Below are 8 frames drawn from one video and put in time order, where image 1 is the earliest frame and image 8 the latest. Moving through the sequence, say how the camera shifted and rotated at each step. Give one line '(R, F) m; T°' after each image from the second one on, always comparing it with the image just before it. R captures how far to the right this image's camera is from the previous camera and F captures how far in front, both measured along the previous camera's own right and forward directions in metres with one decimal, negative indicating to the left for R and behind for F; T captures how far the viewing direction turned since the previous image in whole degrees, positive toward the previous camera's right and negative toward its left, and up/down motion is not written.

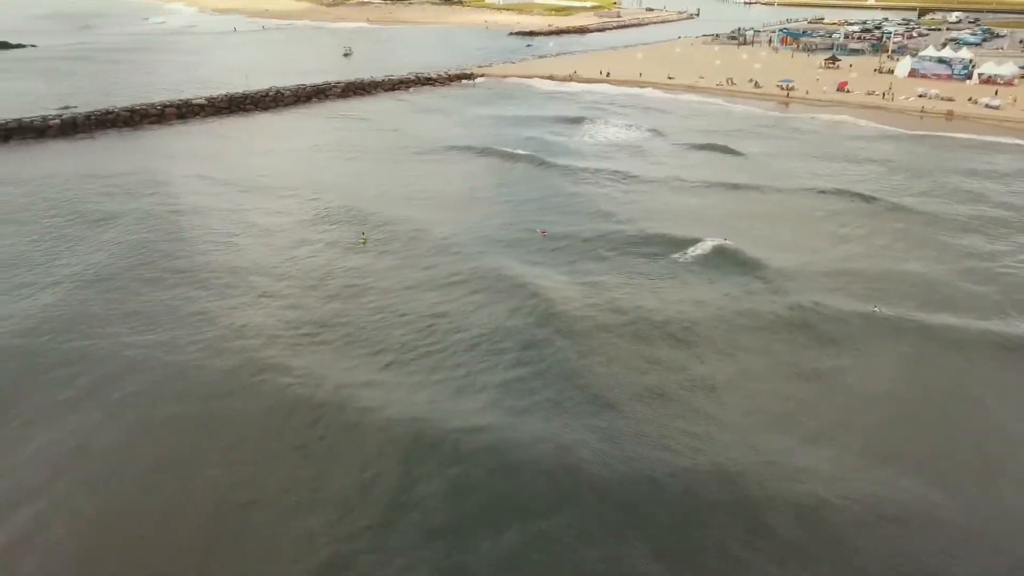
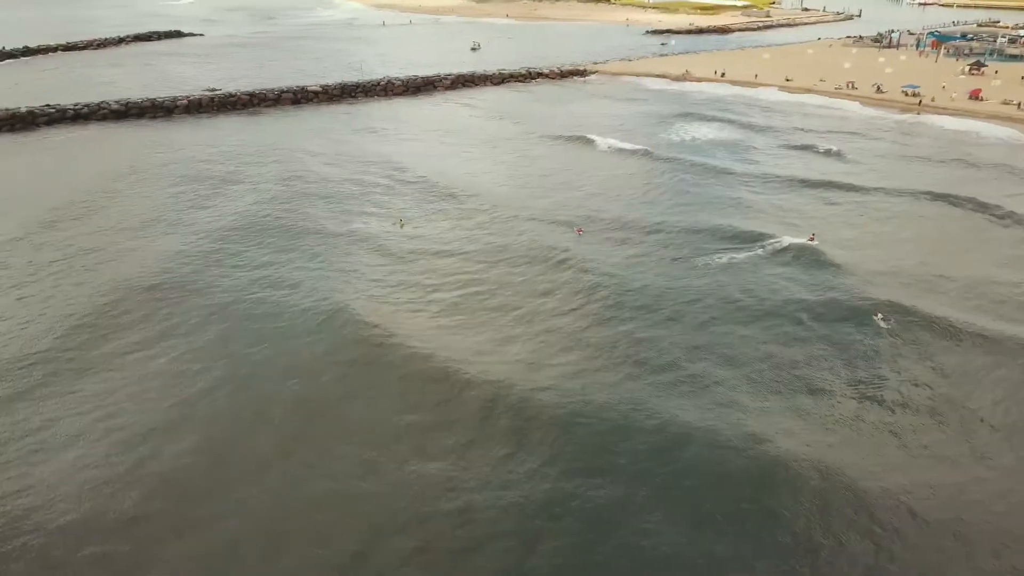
(+2.1, -0.1) m; -10°
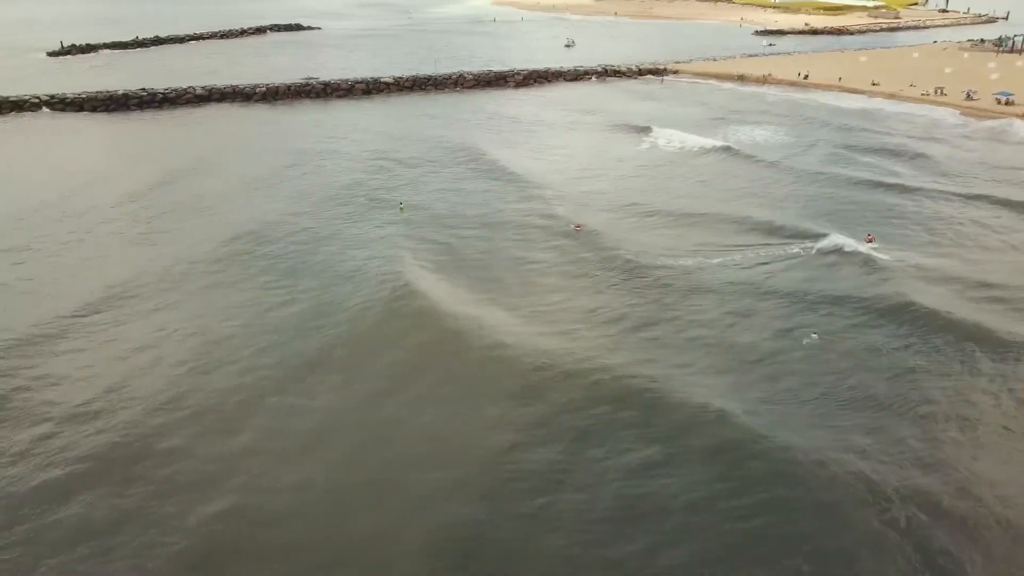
(+2.5, +0.1) m; -9°
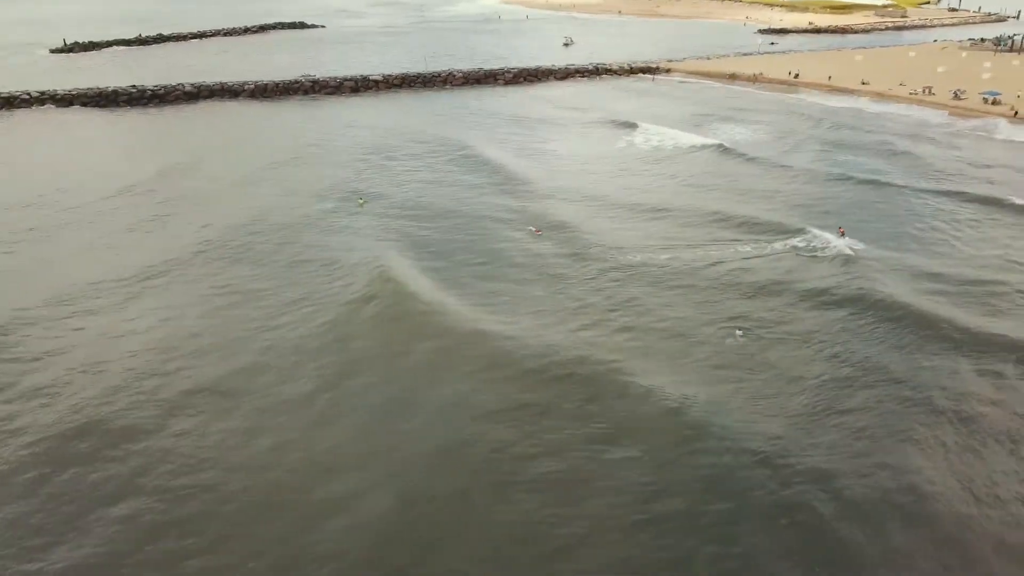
(+1.0, 0.0) m; -1°
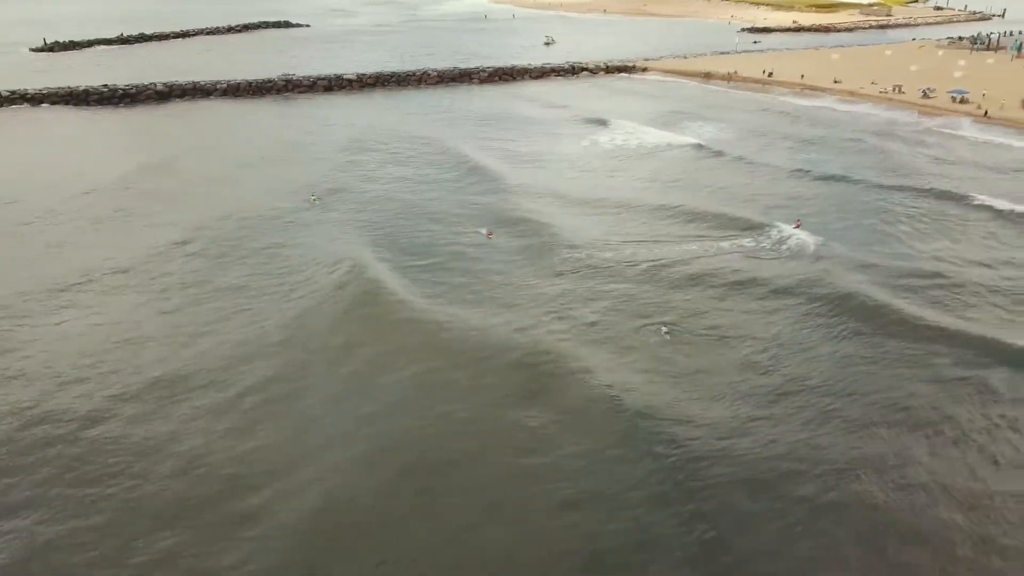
(+0.8, 0.0) m; 0°
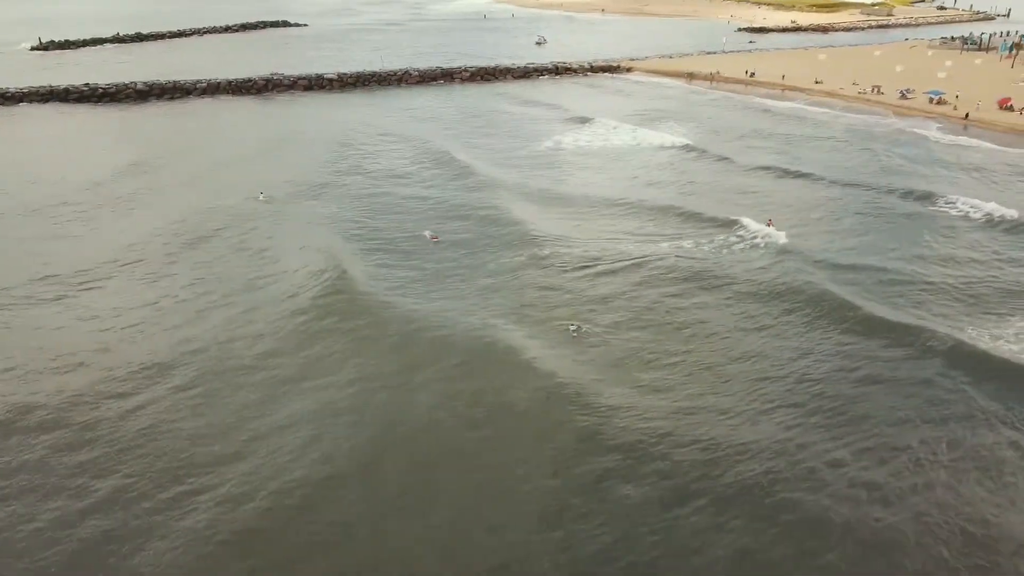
(+1.2, +0.1) m; -1°
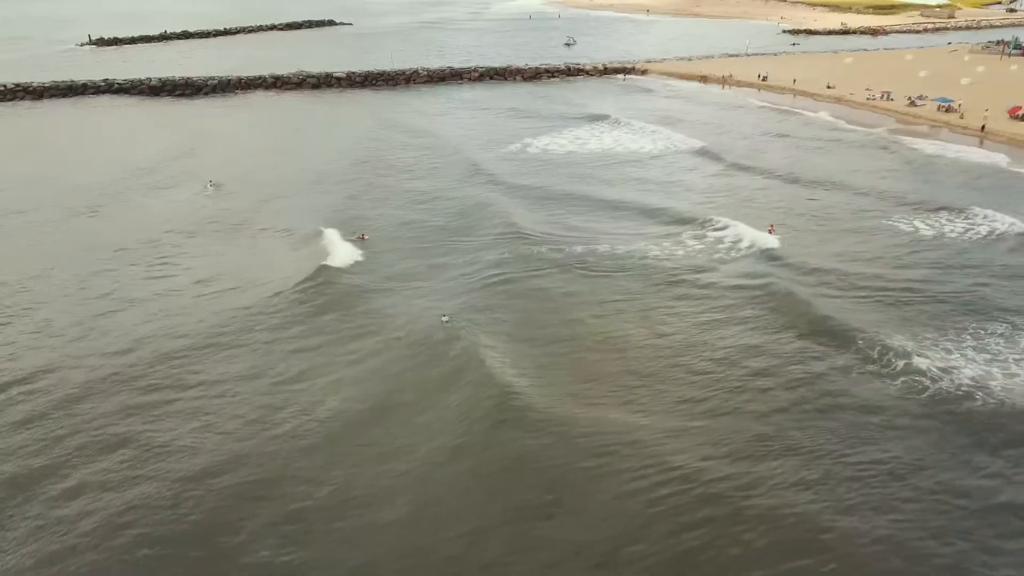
(+2.4, +0.4) m; -5°
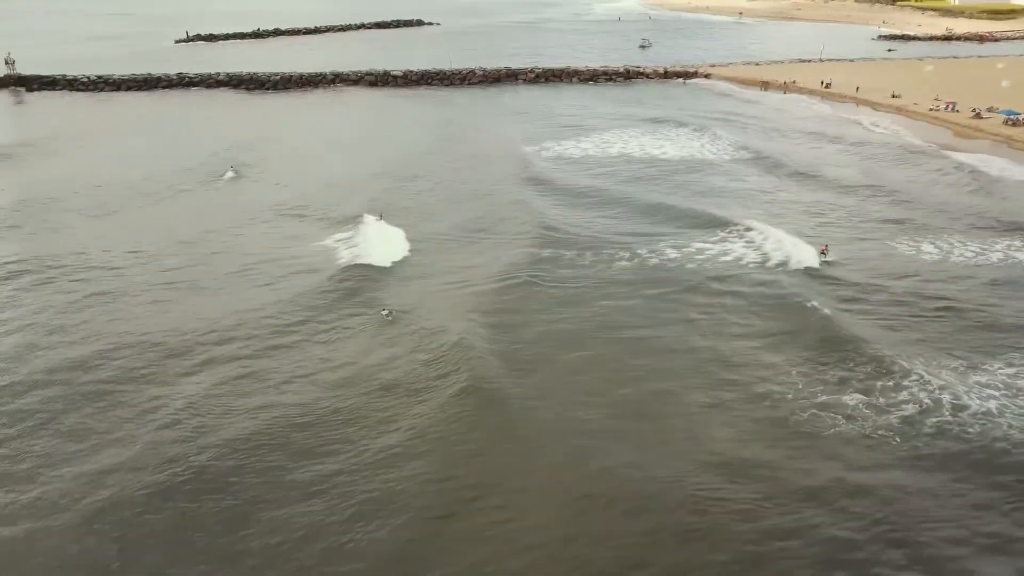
(+2.2, +0.5) m; -7°
